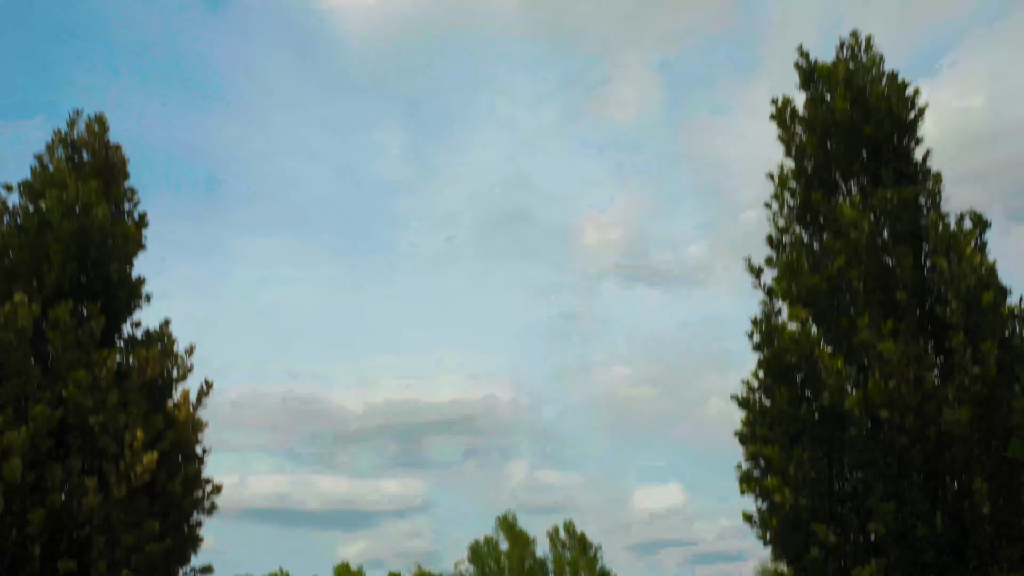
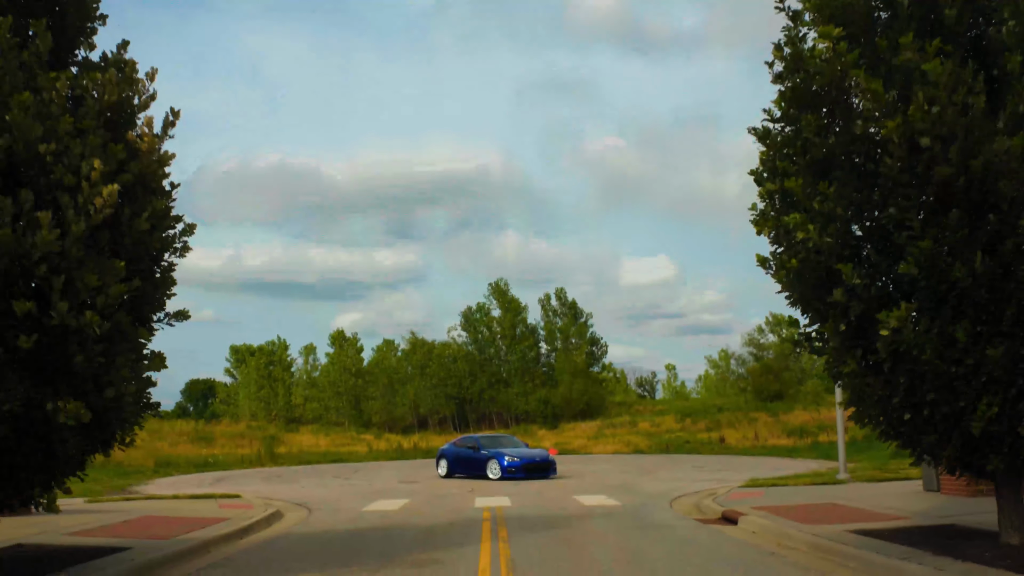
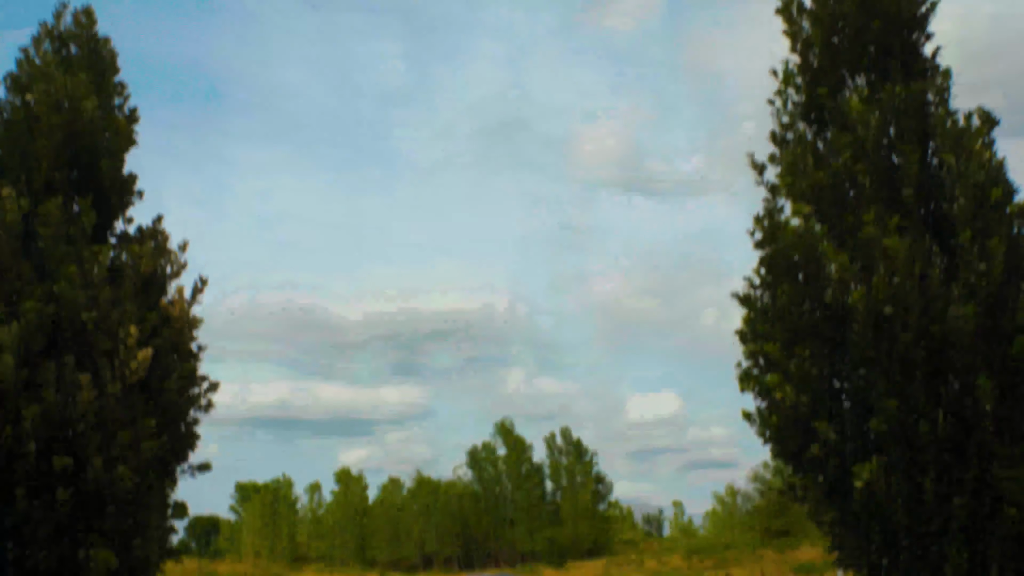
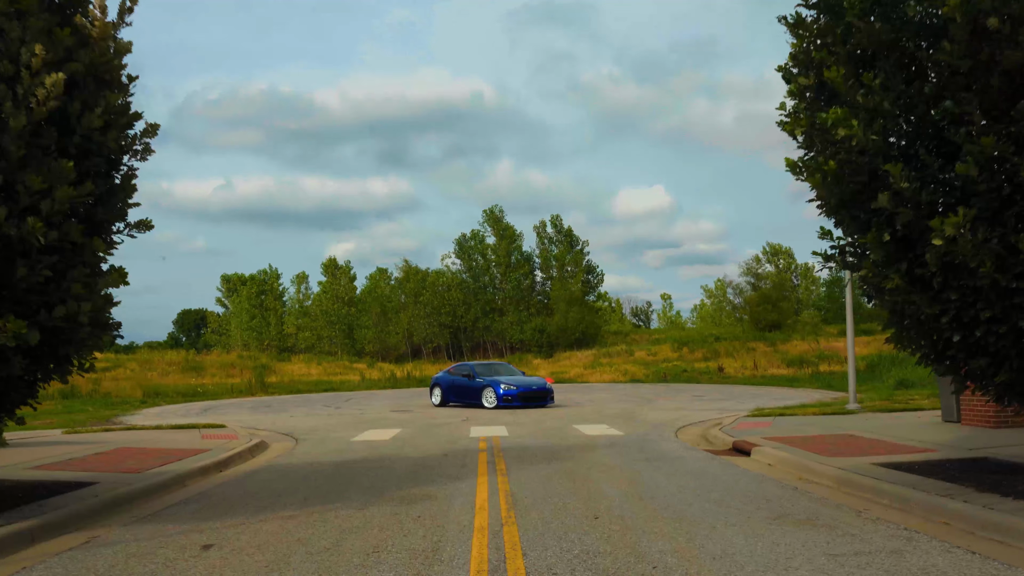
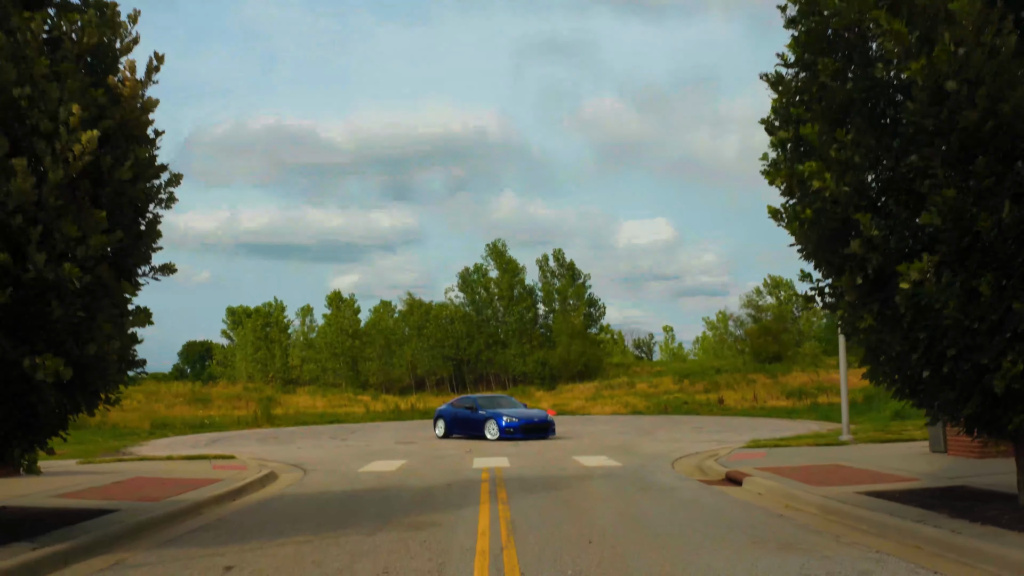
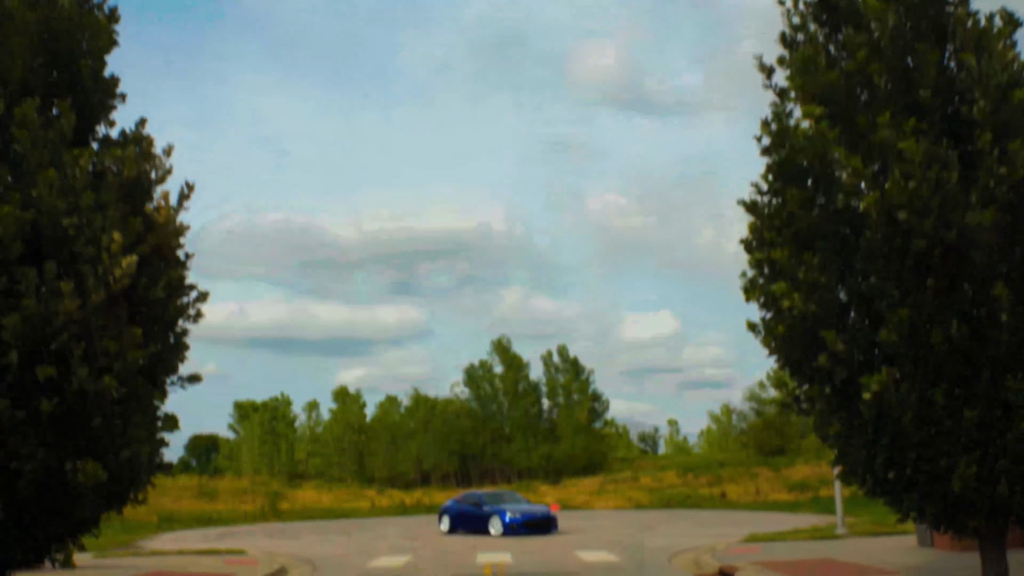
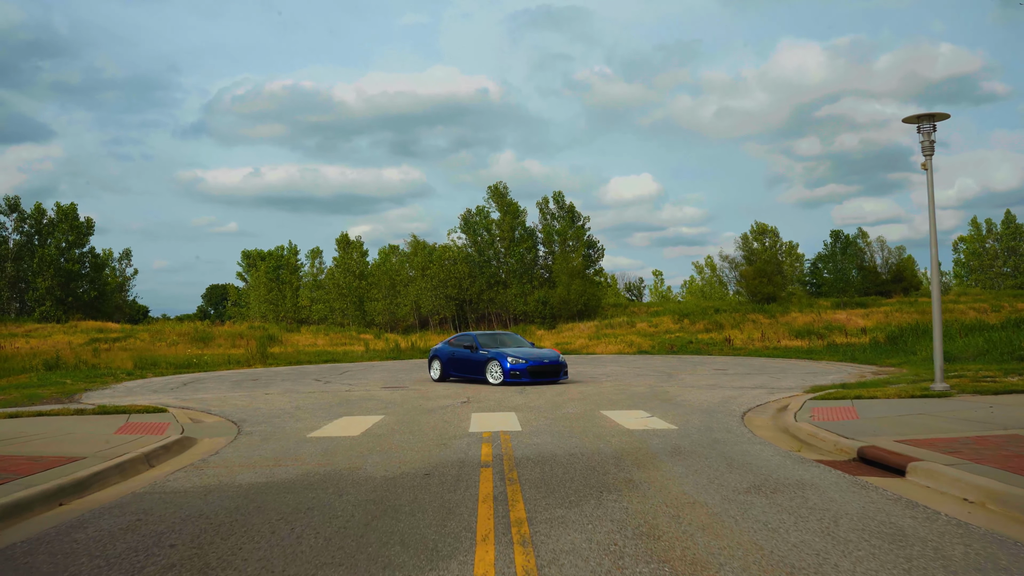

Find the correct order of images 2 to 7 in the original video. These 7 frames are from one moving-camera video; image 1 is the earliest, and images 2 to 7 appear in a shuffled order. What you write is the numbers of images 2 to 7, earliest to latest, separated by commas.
3, 6, 2, 5, 4, 7
